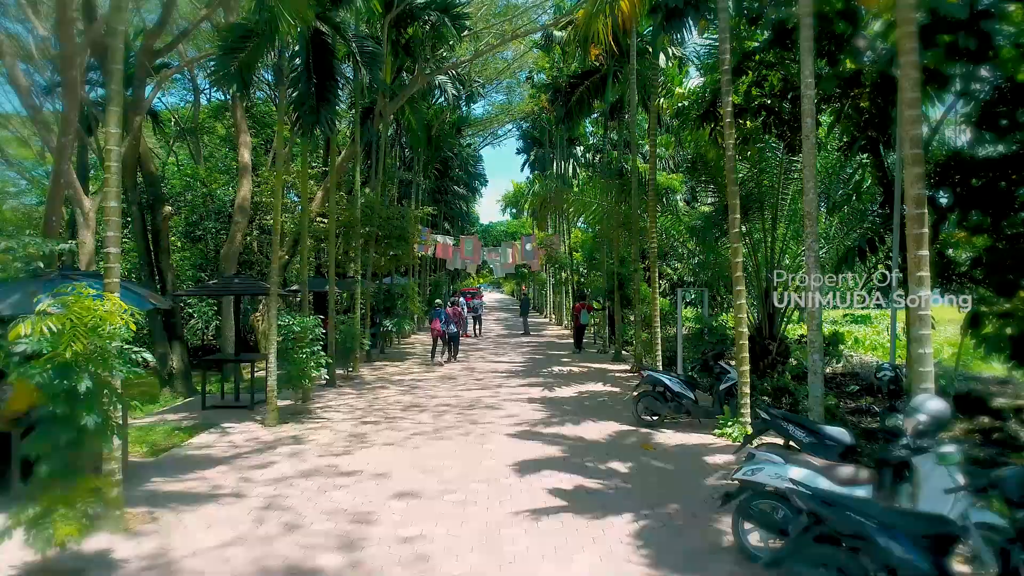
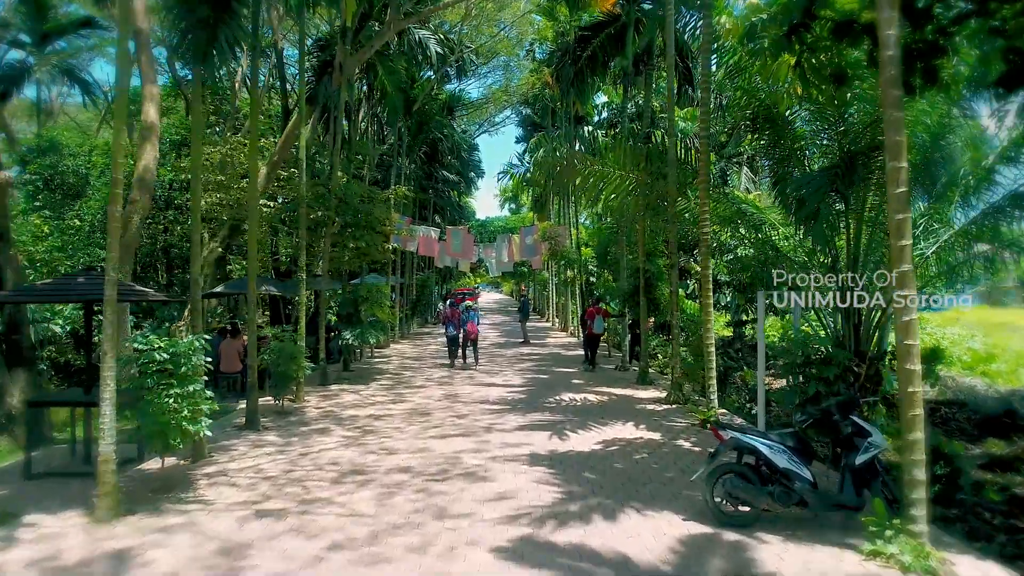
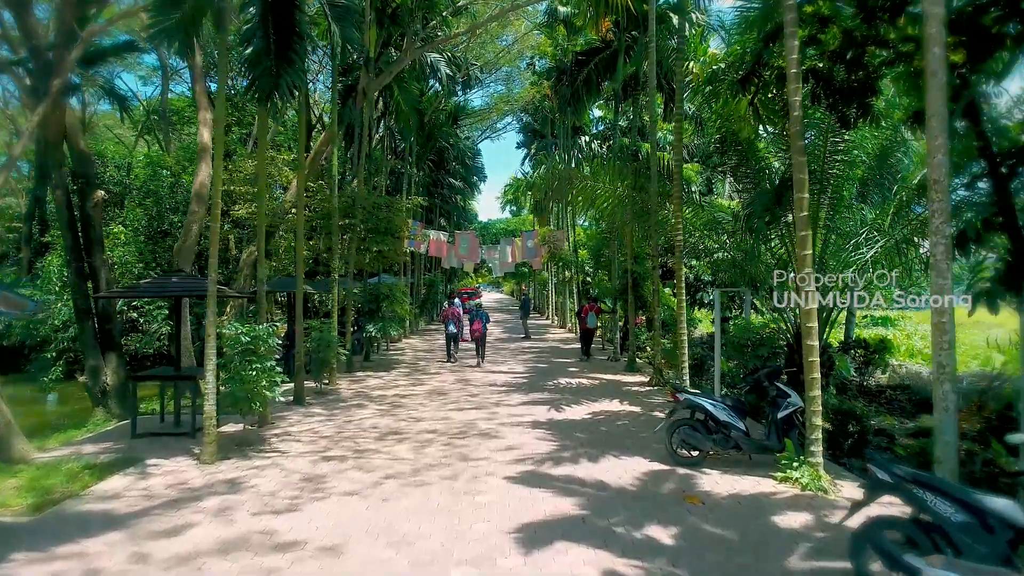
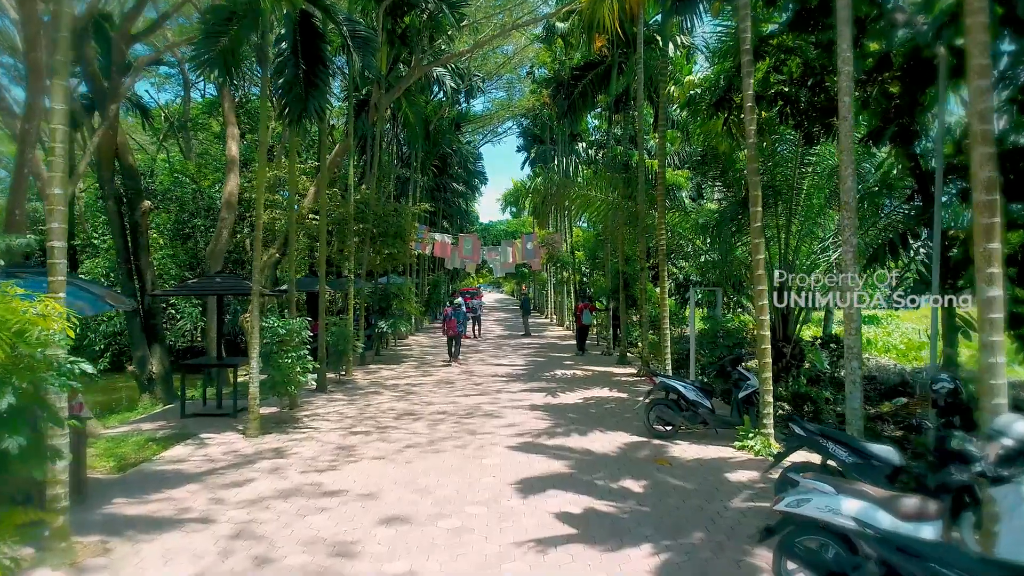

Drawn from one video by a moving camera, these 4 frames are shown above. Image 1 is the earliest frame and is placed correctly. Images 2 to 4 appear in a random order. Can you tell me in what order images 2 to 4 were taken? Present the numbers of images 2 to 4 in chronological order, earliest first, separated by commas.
4, 3, 2
